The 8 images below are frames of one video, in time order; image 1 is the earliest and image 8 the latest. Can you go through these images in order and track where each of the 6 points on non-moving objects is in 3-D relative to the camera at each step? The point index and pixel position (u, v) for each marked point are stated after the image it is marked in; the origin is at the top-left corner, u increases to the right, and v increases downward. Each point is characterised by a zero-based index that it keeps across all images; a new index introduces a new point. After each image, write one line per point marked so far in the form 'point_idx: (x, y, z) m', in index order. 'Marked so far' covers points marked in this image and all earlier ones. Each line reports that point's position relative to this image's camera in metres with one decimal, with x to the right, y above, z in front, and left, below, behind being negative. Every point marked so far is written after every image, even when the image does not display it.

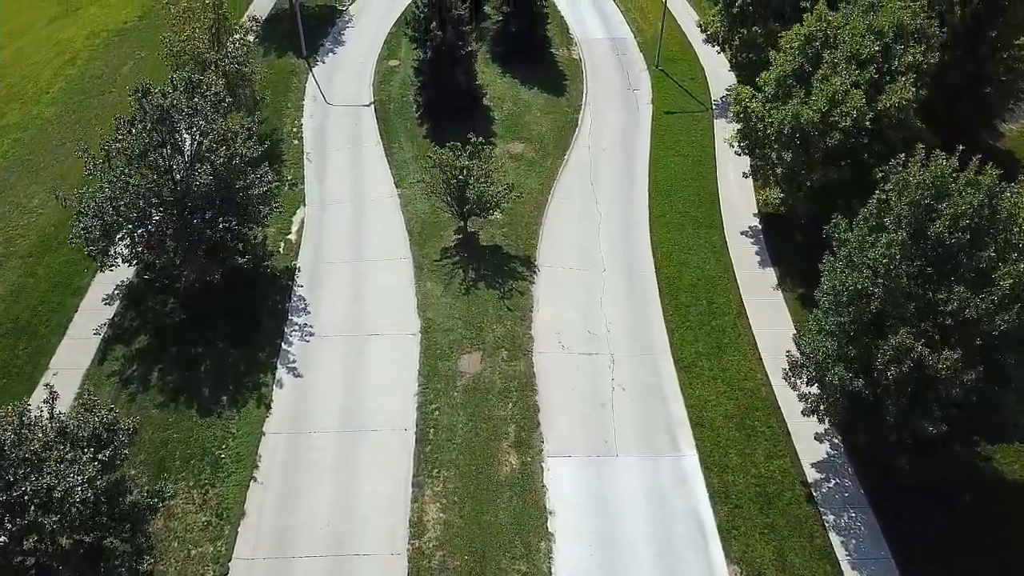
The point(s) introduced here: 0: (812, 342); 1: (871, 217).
0: (+6.9, -1.2, +18.9) m
1: (+8.1, +1.6, +18.3) m
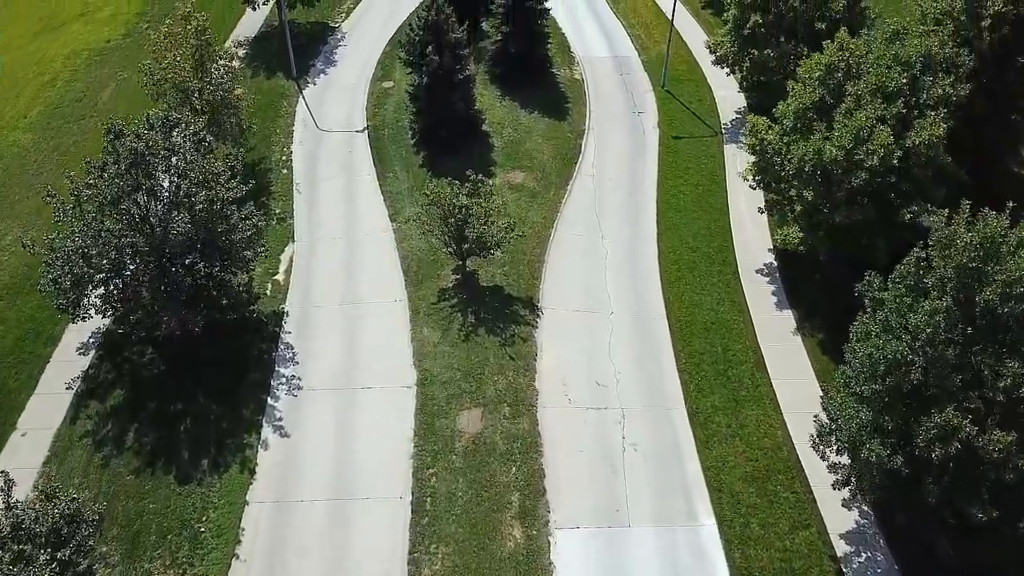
0: (+7.0, -2.6, +17.3) m
1: (+8.1, +0.3, +16.7) m
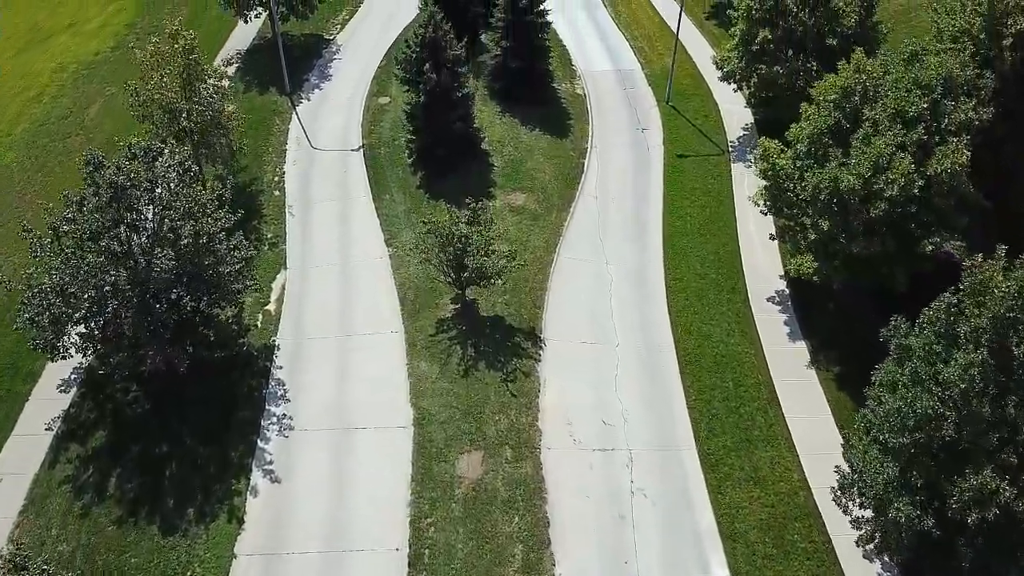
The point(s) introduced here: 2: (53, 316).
0: (+7.1, -3.5, +16.2) m
1: (+8.2, -0.7, +15.7) m
2: (-11.1, -0.7, +19.8) m
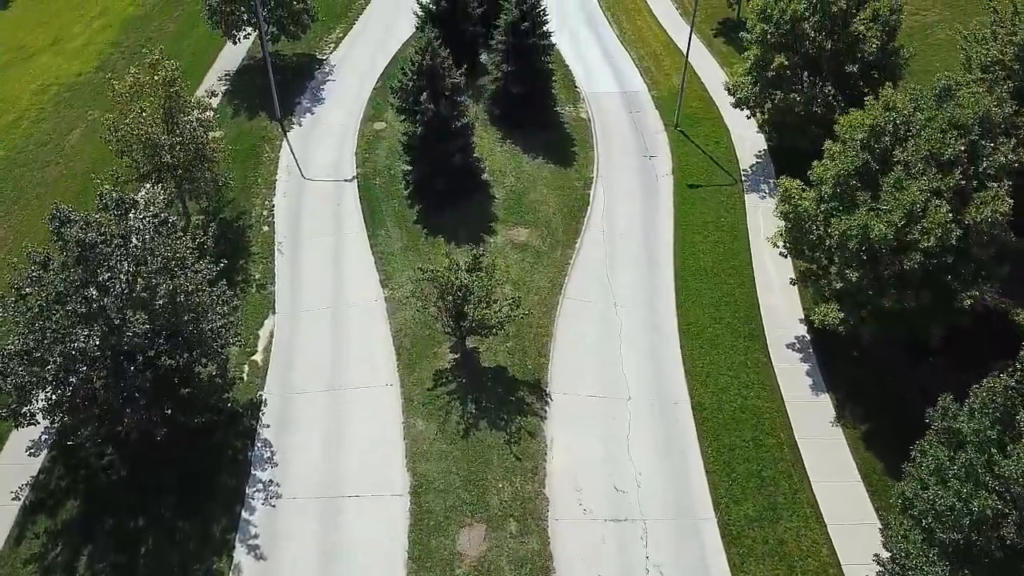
0: (+7.2, -4.8, +14.7) m
1: (+8.3, -2.0, +14.1) m
2: (-11.0, -2.1, +18.1) m
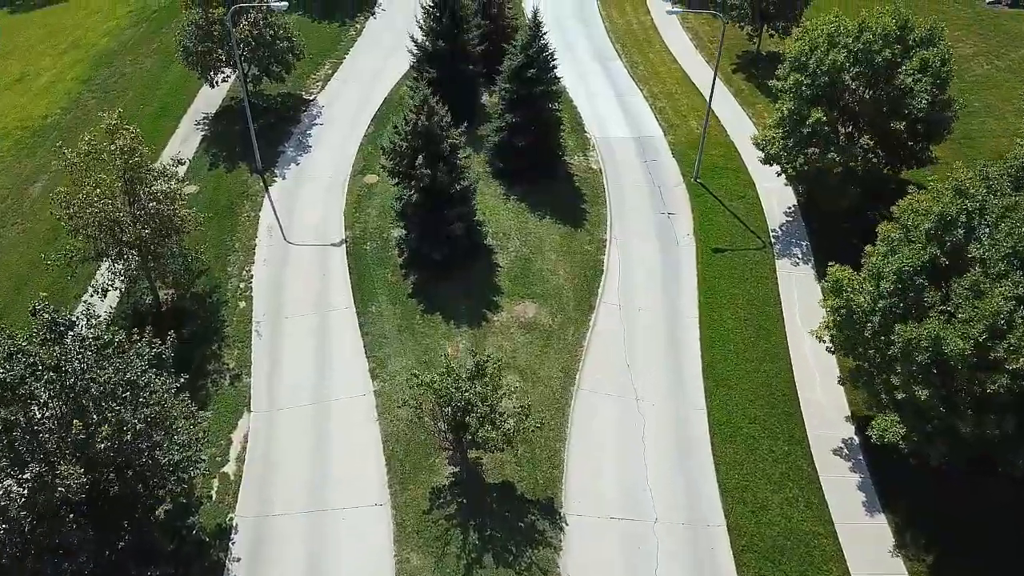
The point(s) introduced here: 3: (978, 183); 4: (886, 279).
0: (+7.4, -7.4, +11.7) m
1: (+8.6, -4.6, +11.1) m
2: (-10.8, -4.7, +15.1) m
3: (+10.5, +2.3, +18.3) m
4: (+8.5, +0.2, +18.5) m
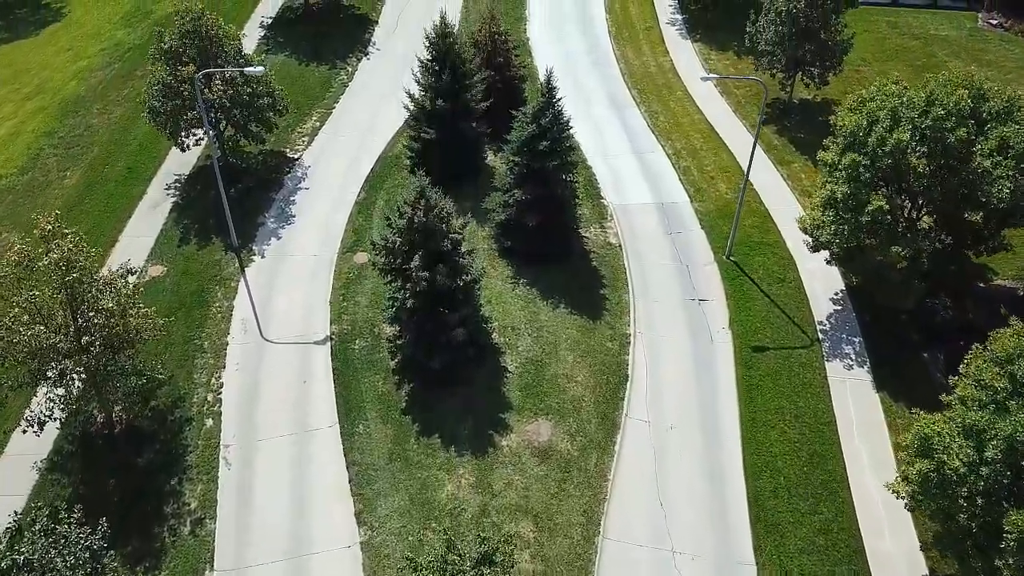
0: (+7.7, -10.4, +8.1) m
1: (+8.9, -7.6, +7.5) m
2: (-10.5, -7.7, +11.5) m
3: (+10.8, -0.7, +14.8) m
4: (+8.8, -2.9, +14.9) m
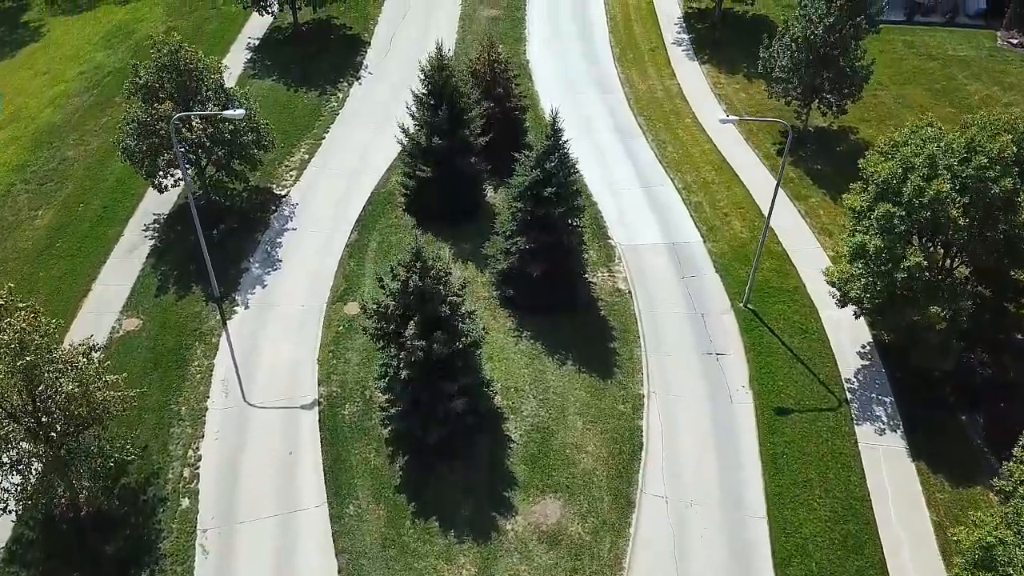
0: (+7.9, -12.0, +6.2) m
1: (+9.1, -9.2, +5.7) m
2: (-10.3, -9.4, +9.6) m
3: (+10.9, -2.3, +13.0) m
4: (+8.9, -4.5, +13.1) m
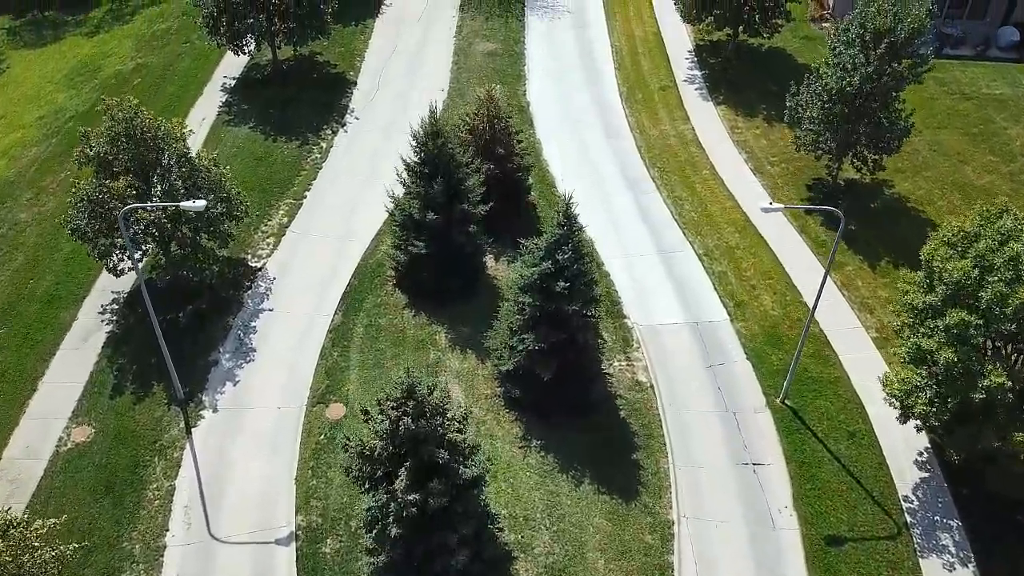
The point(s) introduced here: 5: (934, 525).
0: (+8.4, -14.6, +3.2) m
1: (+9.5, -11.7, +2.7) m
2: (-9.9, -12.1, +6.4) m
3: (+11.2, -4.8, +10.0) m
4: (+9.2, -7.0, +10.1) m
5: (+10.1, -5.6, +19.6) m
